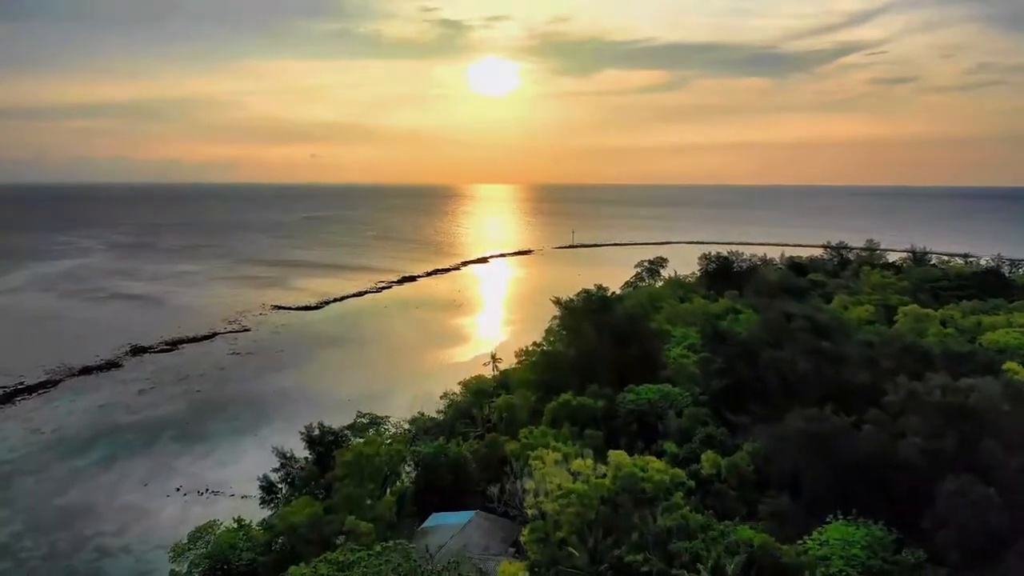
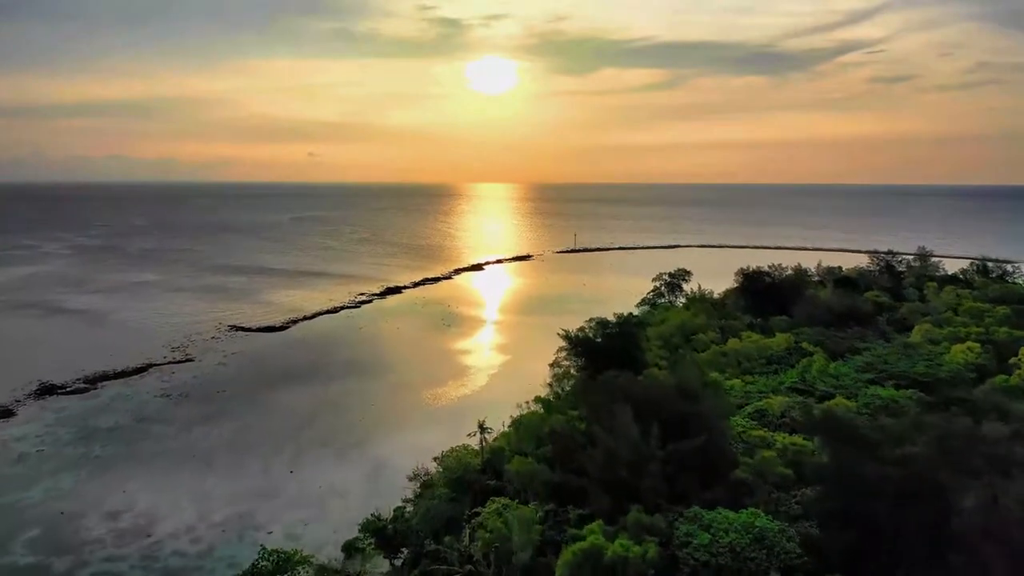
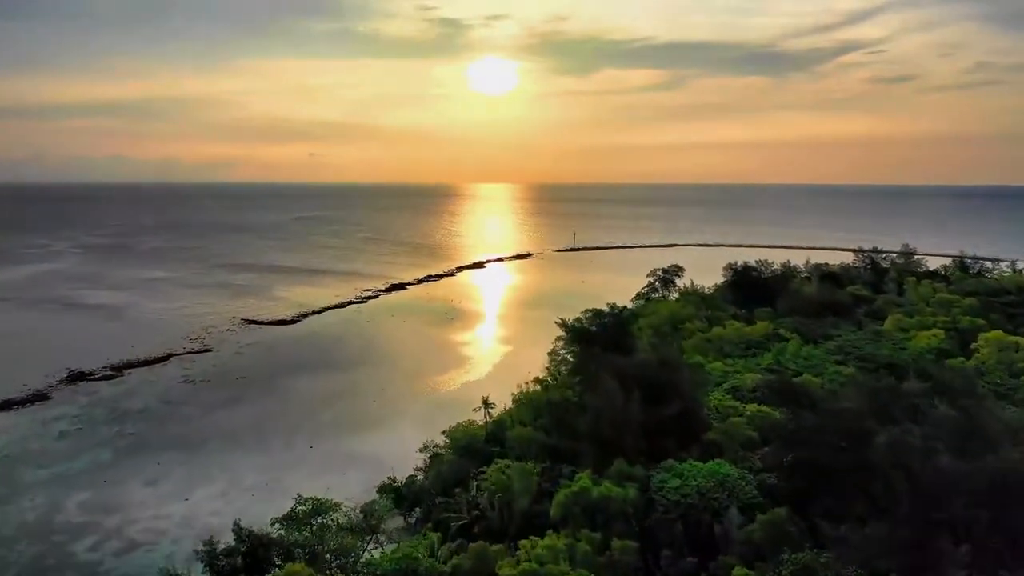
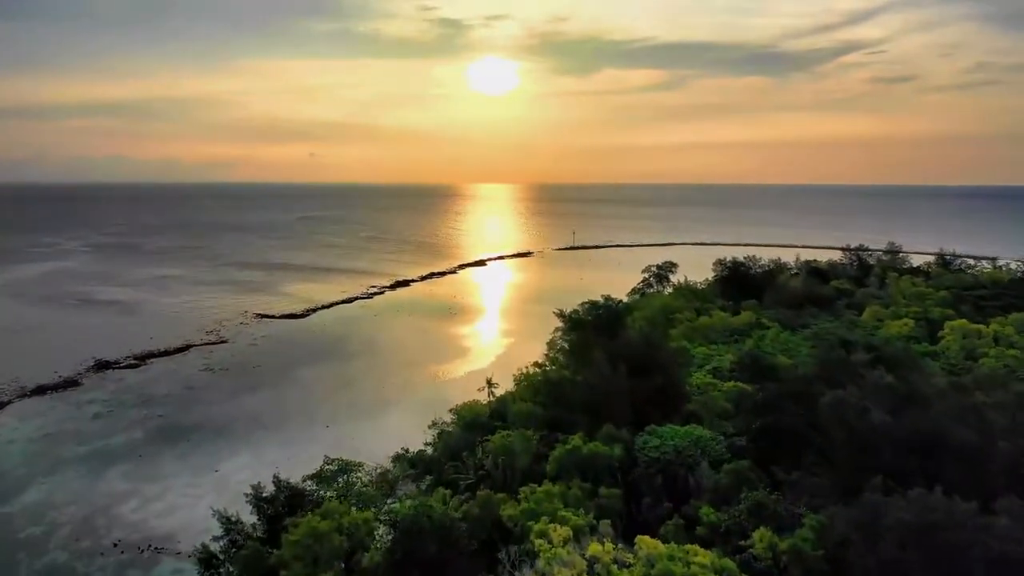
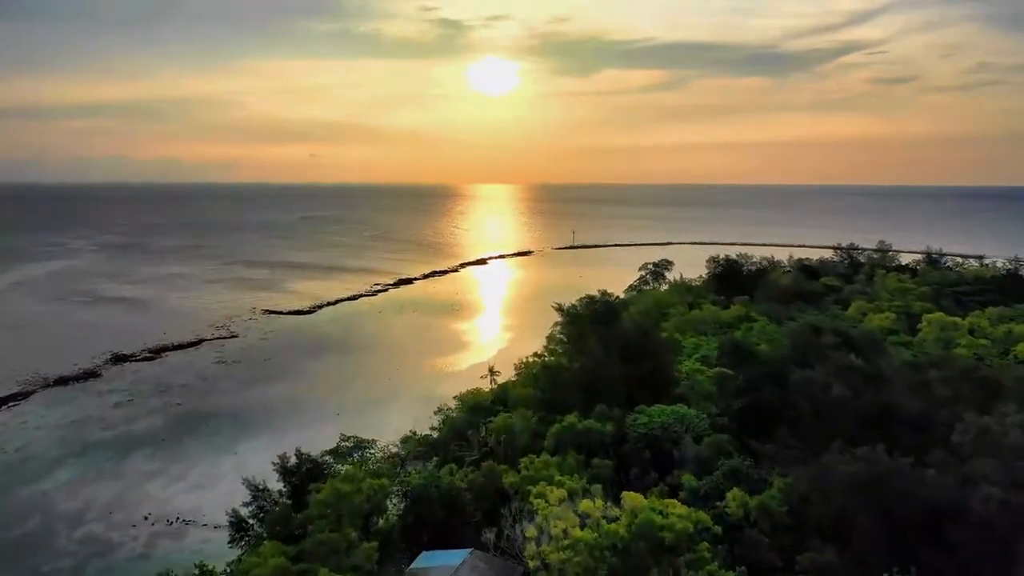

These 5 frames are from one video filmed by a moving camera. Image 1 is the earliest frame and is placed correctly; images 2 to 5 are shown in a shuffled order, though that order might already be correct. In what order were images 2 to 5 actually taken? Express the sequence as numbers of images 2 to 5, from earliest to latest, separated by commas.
5, 4, 3, 2
